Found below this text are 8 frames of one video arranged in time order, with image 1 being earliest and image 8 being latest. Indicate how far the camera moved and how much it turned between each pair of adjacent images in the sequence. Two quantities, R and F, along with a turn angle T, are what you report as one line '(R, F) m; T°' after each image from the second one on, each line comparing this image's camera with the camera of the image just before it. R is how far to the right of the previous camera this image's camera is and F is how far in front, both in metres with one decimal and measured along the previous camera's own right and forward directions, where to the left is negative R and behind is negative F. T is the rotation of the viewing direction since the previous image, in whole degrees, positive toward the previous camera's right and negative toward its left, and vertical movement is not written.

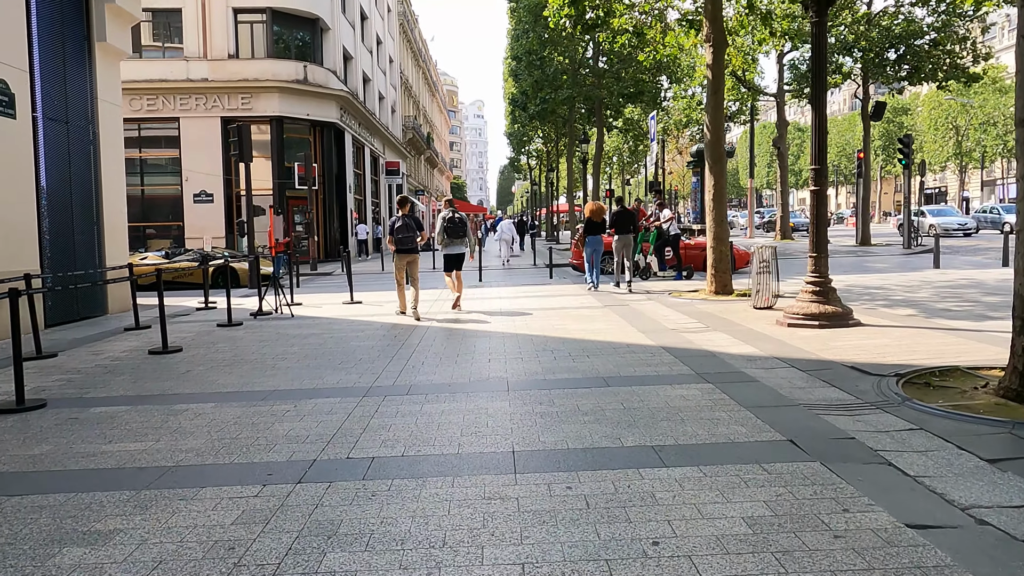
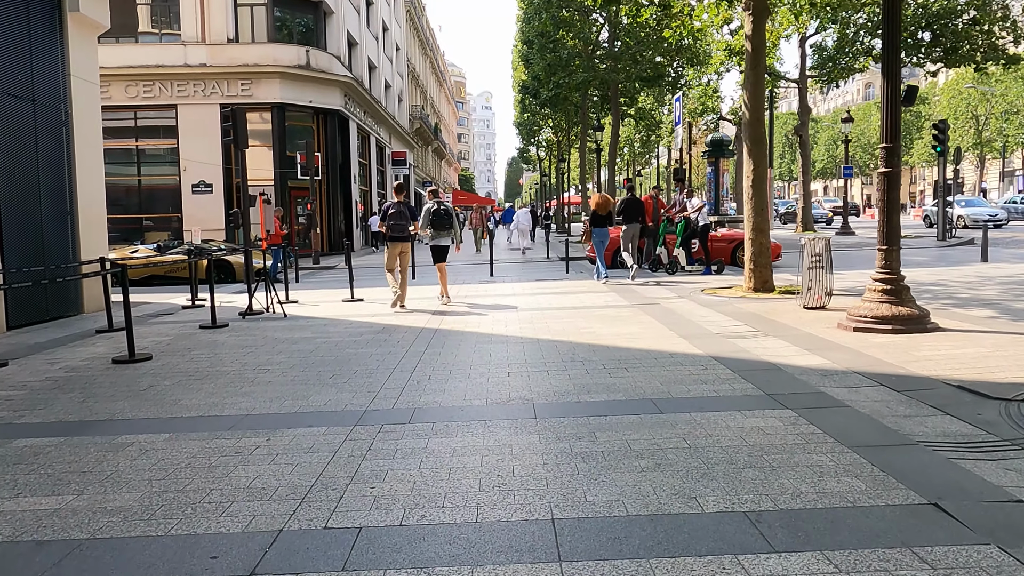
(-0.1, +1.2) m; -1°
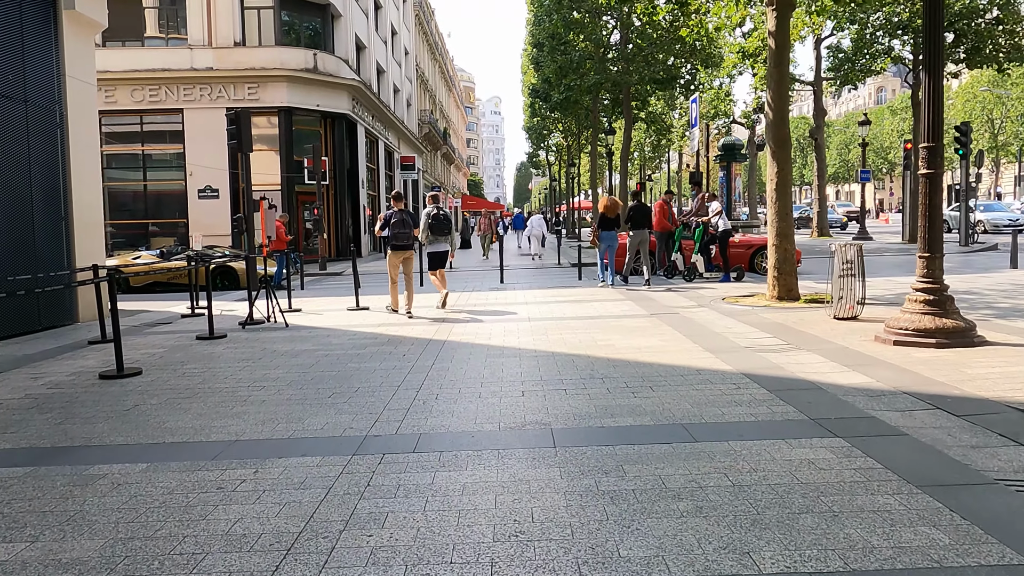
(0.0, +0.5) m; -1°
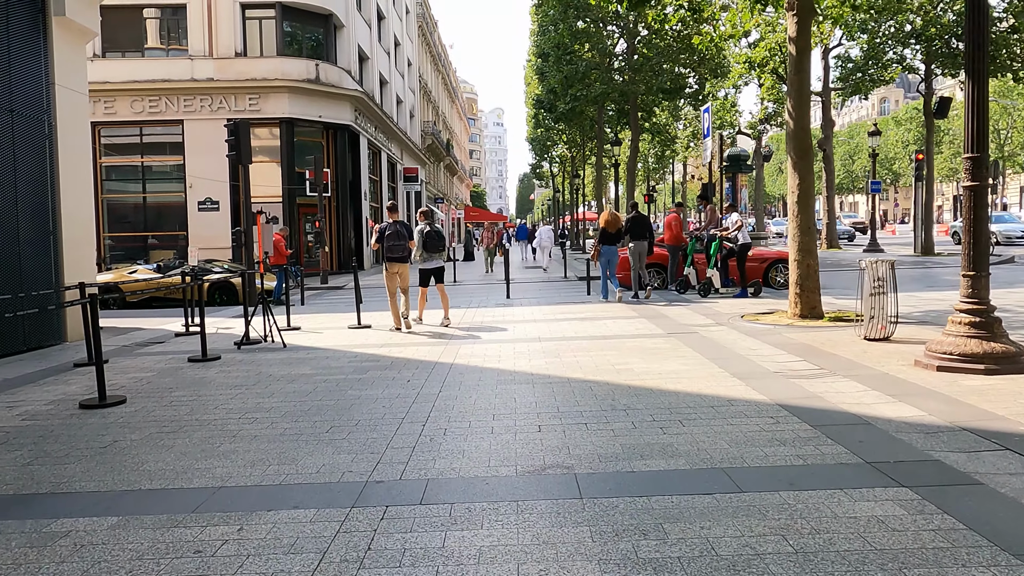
(-0.1, +0.5) m; 0°
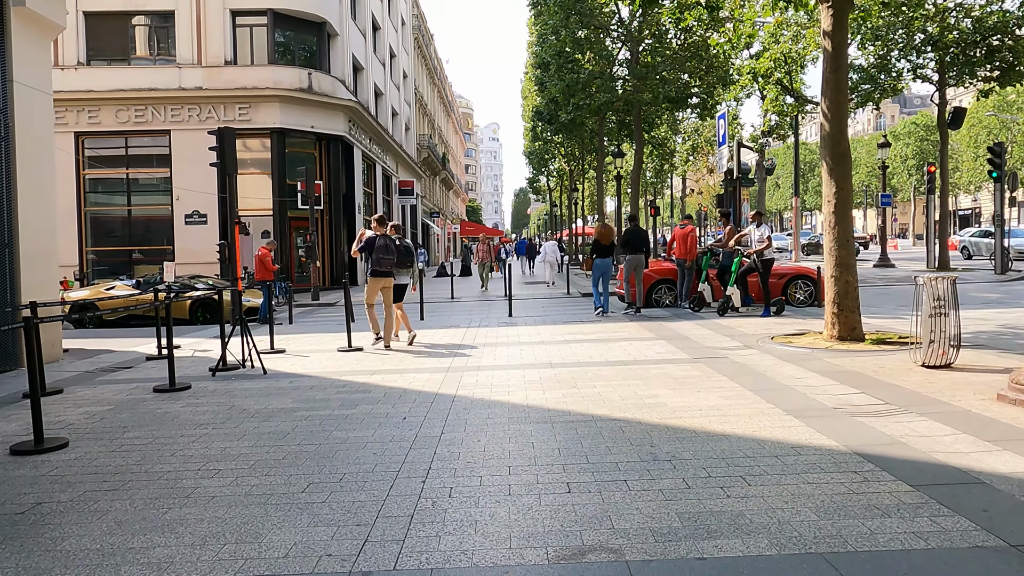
(-0.2, +1.0) m; 0°
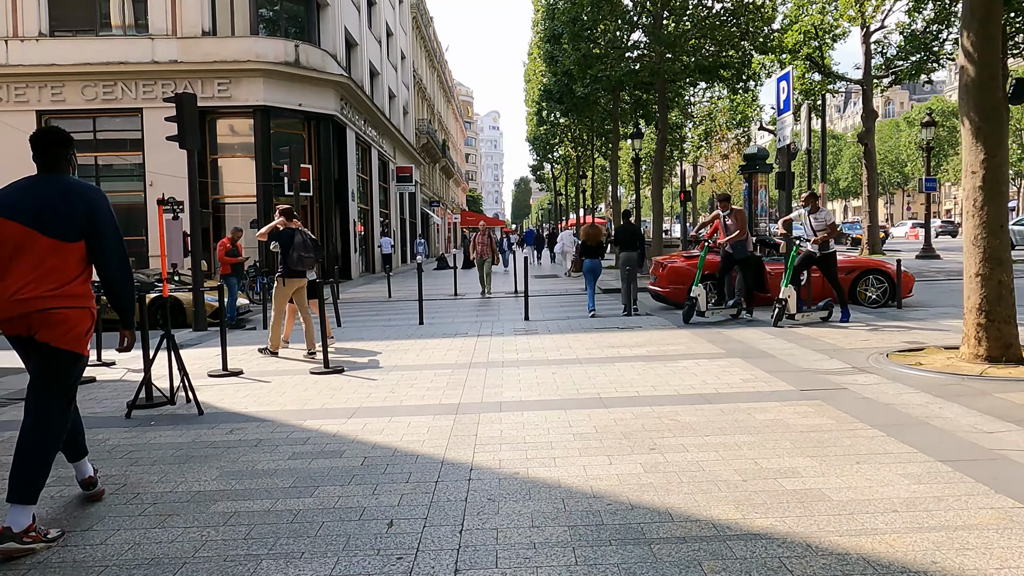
(-0.3, +2.5) m; 0°
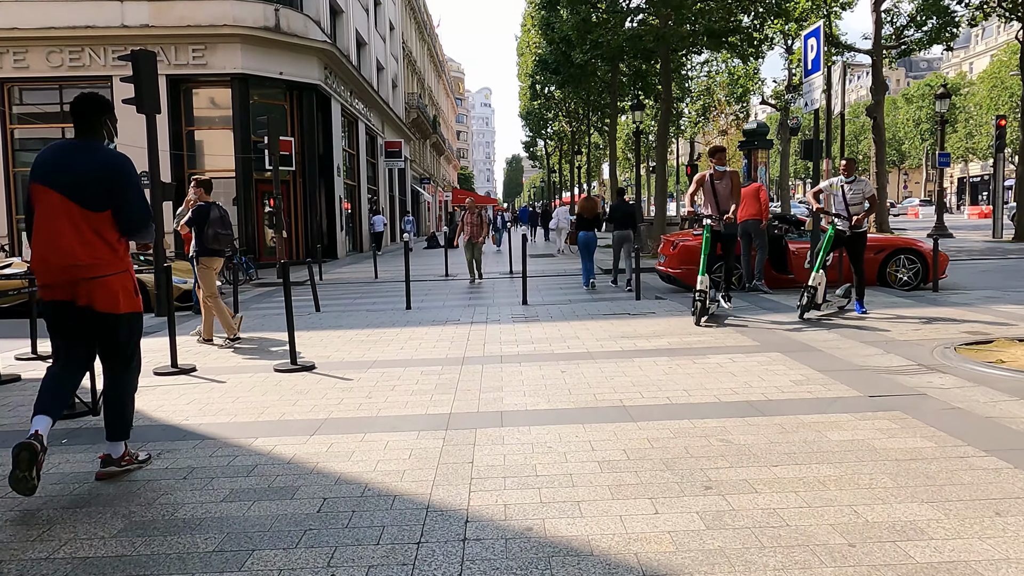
(-0.1, +1.2) m; +1°
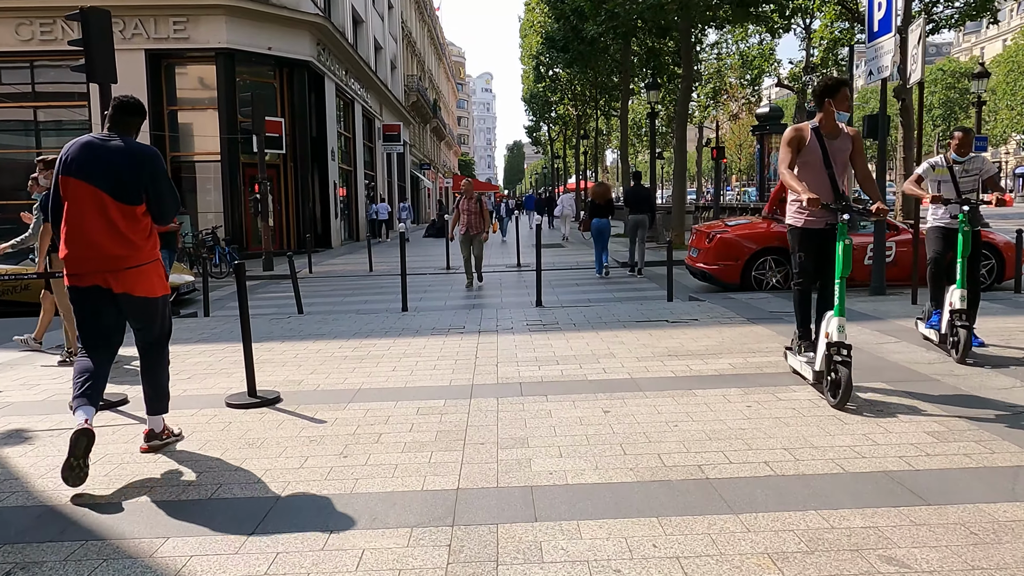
(-0.2, +1.6) m; 0°
